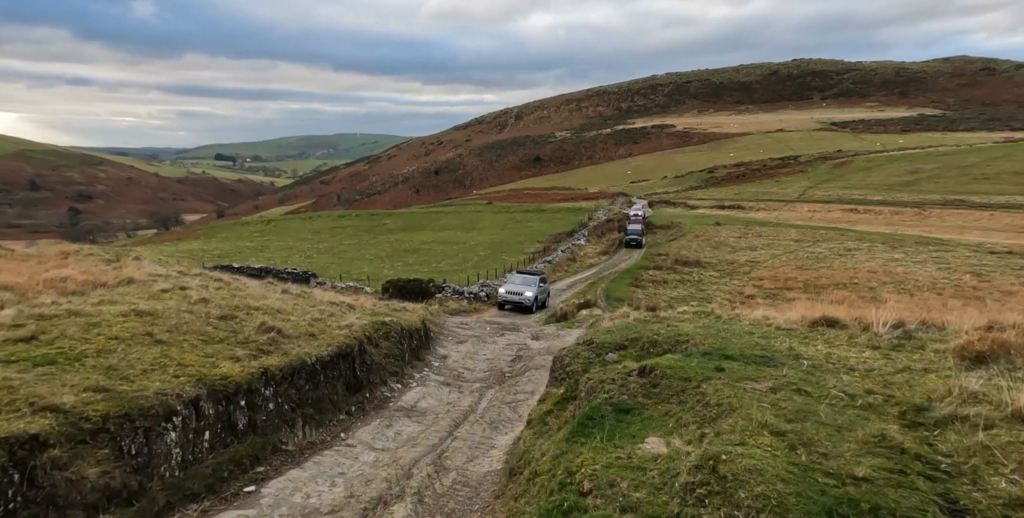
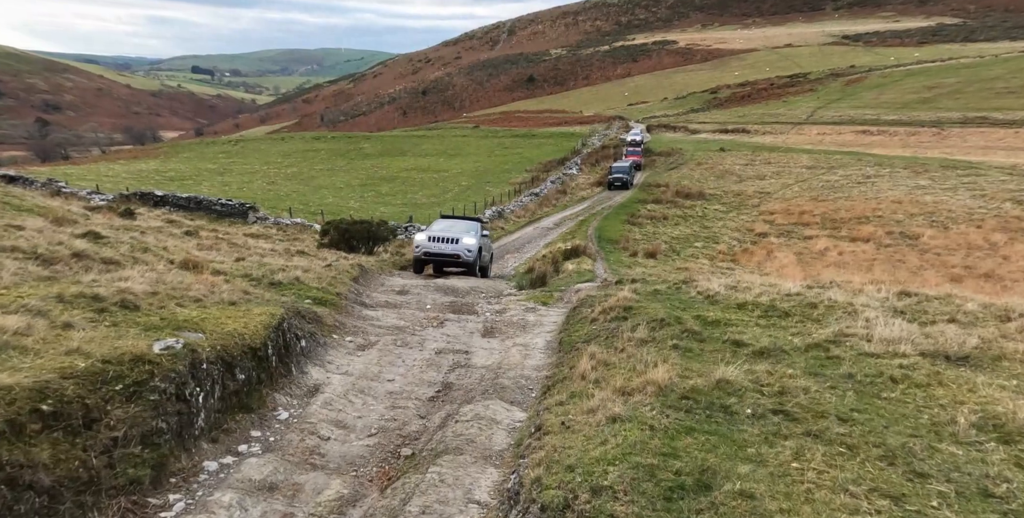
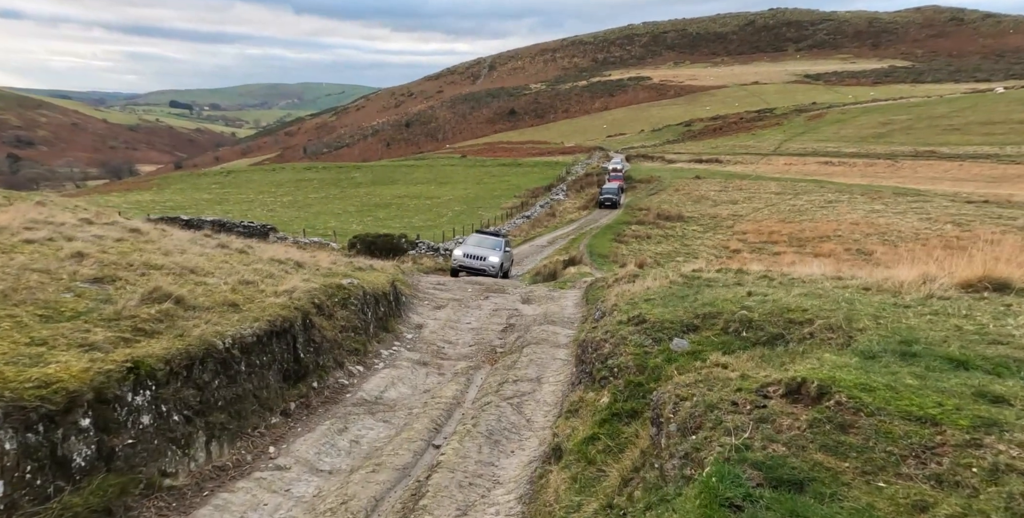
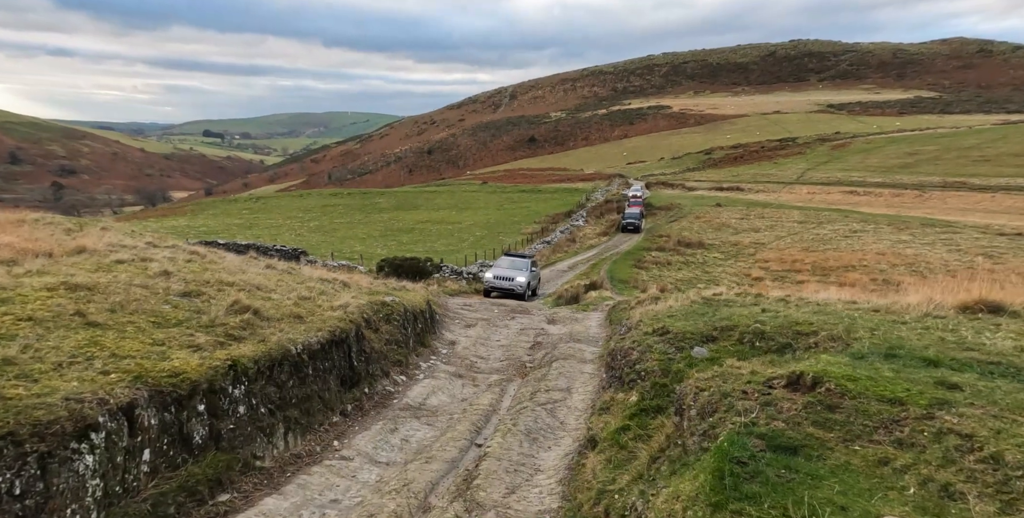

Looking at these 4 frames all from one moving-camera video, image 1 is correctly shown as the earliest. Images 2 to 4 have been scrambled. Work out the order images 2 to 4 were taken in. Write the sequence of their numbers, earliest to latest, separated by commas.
4, 3, 2
